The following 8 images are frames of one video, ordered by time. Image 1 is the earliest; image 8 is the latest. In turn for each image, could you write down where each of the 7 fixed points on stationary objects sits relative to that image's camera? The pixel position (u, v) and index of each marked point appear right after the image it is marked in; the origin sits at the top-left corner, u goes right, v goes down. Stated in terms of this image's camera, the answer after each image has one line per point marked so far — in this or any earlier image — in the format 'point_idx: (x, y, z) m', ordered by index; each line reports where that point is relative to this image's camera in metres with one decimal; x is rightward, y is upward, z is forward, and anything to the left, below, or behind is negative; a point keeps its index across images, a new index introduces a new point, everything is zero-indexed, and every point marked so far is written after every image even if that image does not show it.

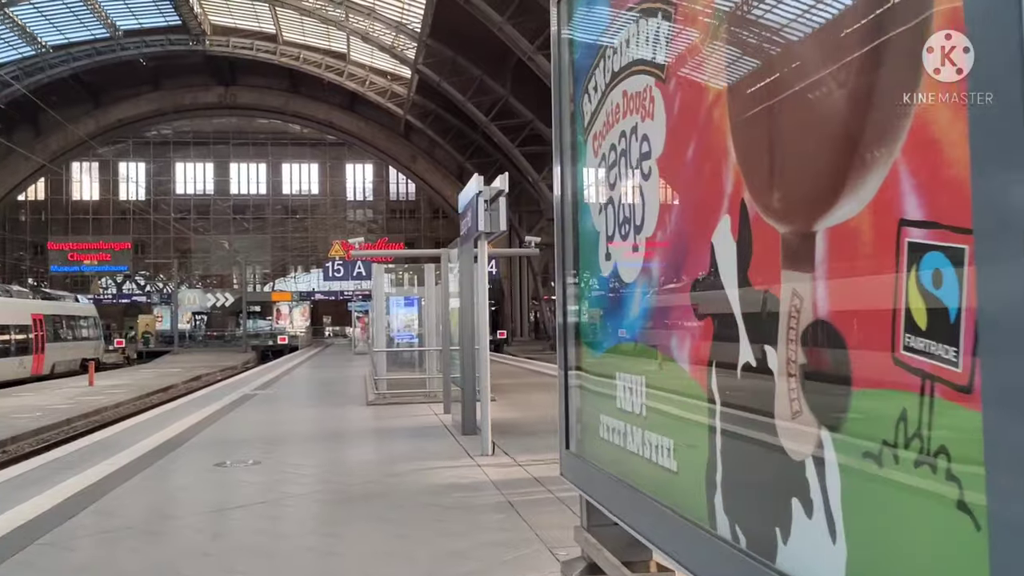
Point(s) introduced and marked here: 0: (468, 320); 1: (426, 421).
0: (-0.5, -0.4, +9.8) m
1: (-1.0, -1.6, +11.1) m
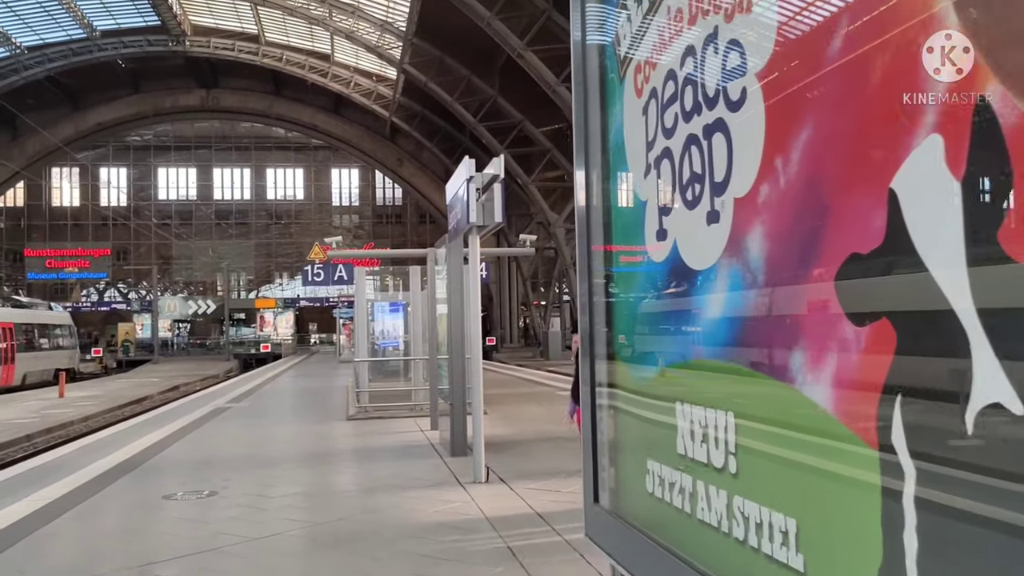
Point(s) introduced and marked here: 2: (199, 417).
0: (-0.5, -0.4, +8.7) m
1: (-1.1, -1.6, +10.0) m
2: (-5.0, -2.1, +14.7) m
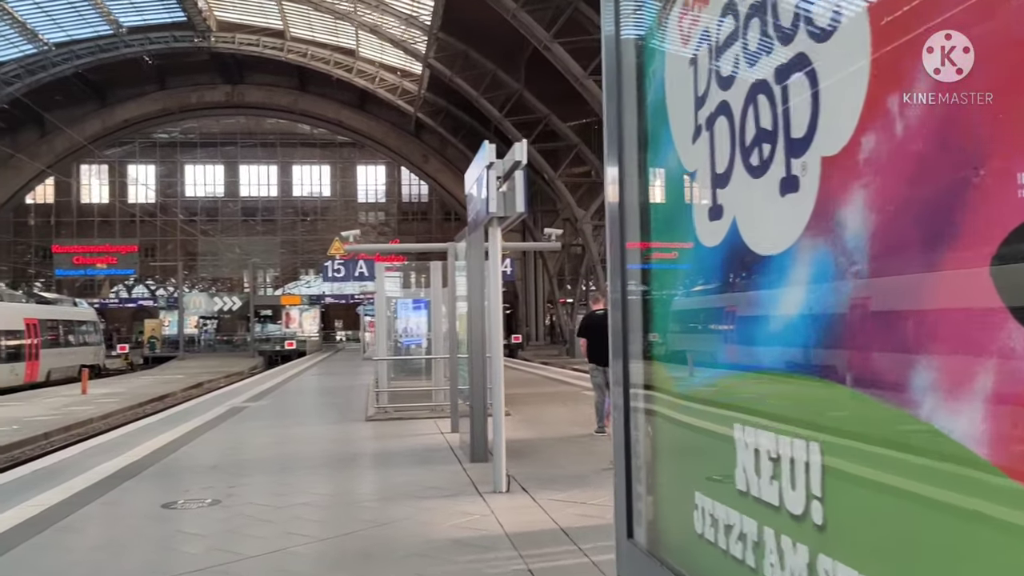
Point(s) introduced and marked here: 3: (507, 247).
0: (-0.3, -0.3, +8.3) m
1: (-0.8, -1.6, +9.6) m
2: (-4.6, -2.0, +14.4) m
3: (-0.1, +0.5, +11.5) m
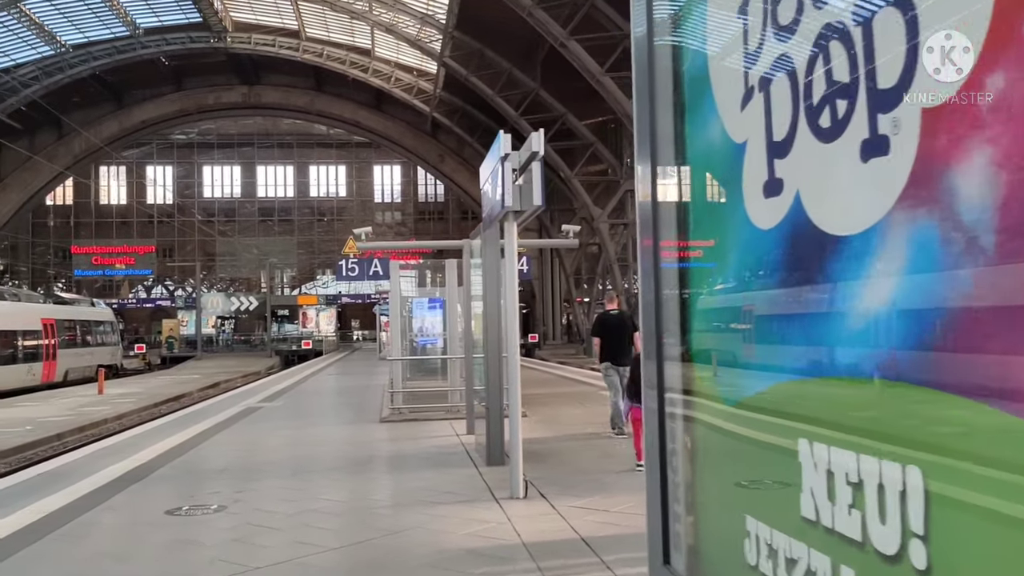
0: (-0.2, -0.3, +8.0) m
1: (-0.7, -1.6, +9.3) m
2: (-4.4, -2.0, +14.2) m
3: (+0.1, +0.5, +11.2) m
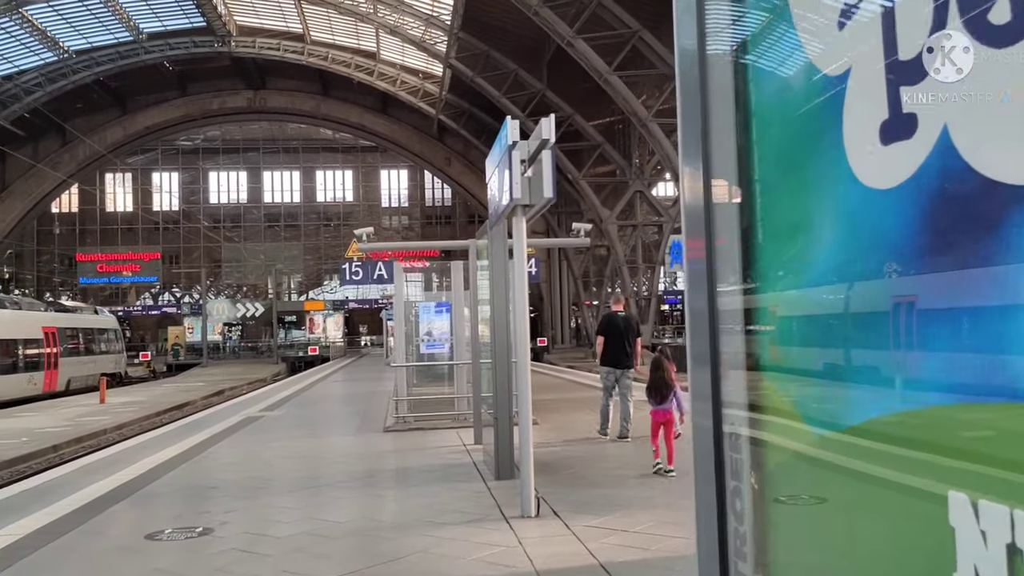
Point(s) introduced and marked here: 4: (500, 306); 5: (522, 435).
0: (-0.1, -0.3, +7.5) m
1: (-0.6, -1.6, +8.8) m
2: (-4.2, -2.1, +13.8) m
3: (+0.2, +0.5, +10.8) m
4: (-0.1, -0.1, +7.6) m
5: (+0.1, -1.0, +6.2) m
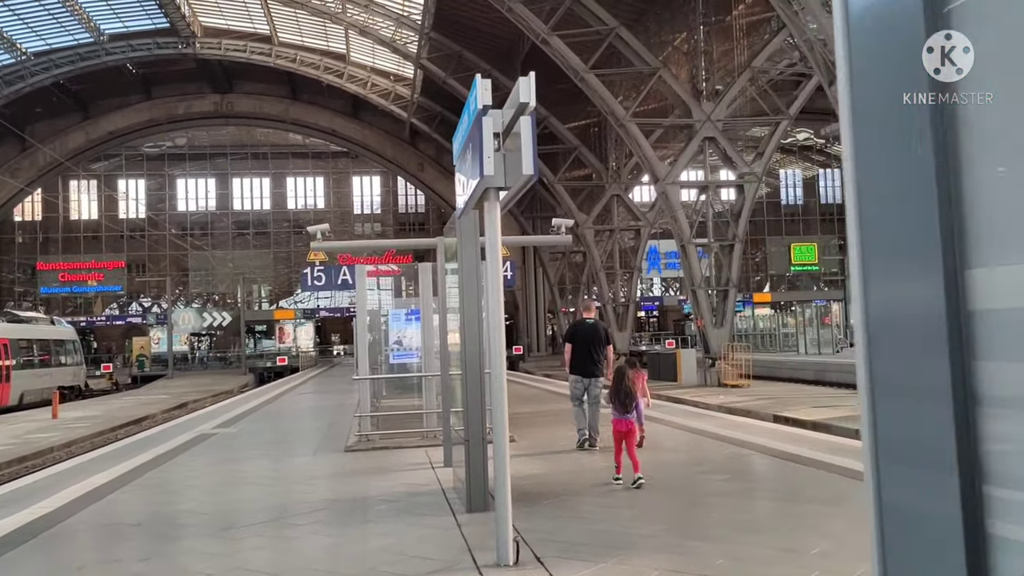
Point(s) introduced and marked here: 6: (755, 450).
0: (-0.3, -0.4, +6.5) m
1: (-0.8, -1.6, +7.8) m
2: (-4.6, -2.2, +12.6) m
3: (0.0, +0.5, +9.8) m
4: (-0.3, -0.2, +6.6) m
5: (-0.1, -1.0, +5.2) m
6: (+2.3, -1.6, +8.9) m
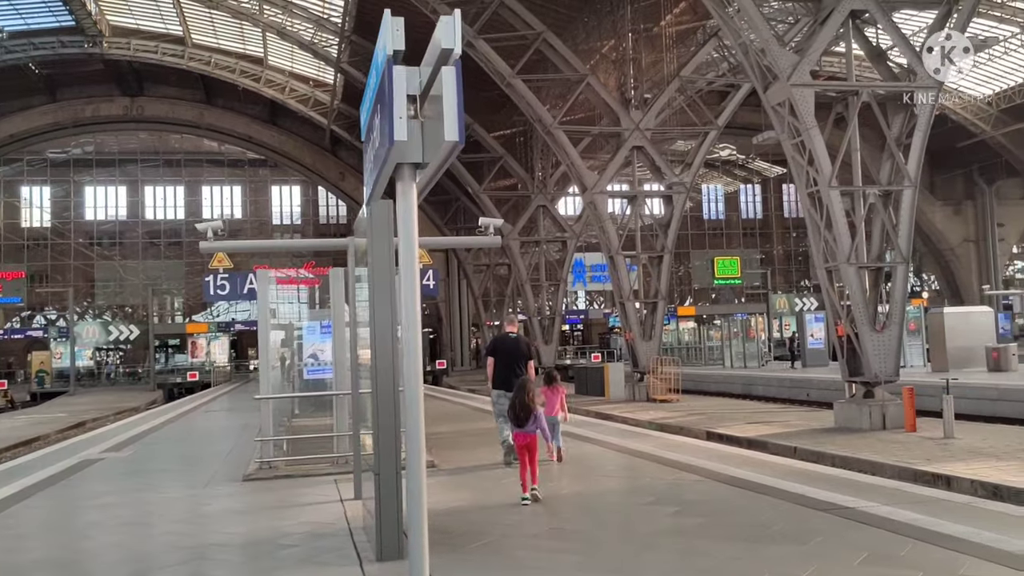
0: (-0.8, -0.4, +5.6) m
1: (-1.4, -1.7, +6.8) m
2: (-5.6, -2.3, +11.3) m
3: (-0.8, +0.4, +8.8) m
4: (-0.8, -0.2, +5.6) m
5: (-0.4, -1.0, +4.2) m
6: (+1.6, -1.7, +8.1) m
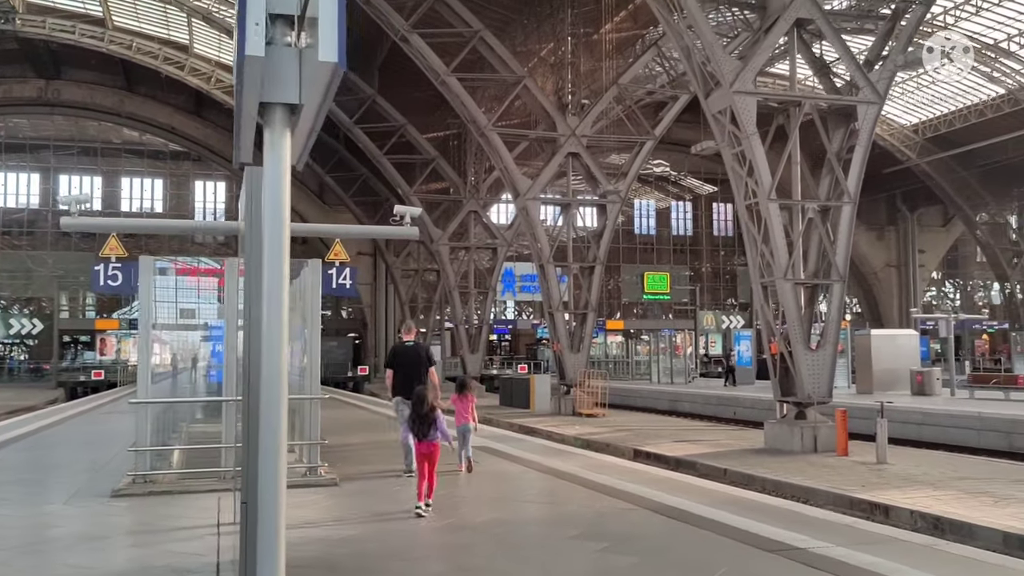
0: (-1.2, -0.3, +4.6) m
1: (-2.0, -1.6, +5.8) m
2: (-6.5, -2.1, +9.9) m
3: (-1.5, +0.4, +7.9) m
4: (-1.2, -0.1, +4.7) m
5: (-0.8, -0.9, +3.3) m
6: (+0.9, -1.7, +7.4) m
